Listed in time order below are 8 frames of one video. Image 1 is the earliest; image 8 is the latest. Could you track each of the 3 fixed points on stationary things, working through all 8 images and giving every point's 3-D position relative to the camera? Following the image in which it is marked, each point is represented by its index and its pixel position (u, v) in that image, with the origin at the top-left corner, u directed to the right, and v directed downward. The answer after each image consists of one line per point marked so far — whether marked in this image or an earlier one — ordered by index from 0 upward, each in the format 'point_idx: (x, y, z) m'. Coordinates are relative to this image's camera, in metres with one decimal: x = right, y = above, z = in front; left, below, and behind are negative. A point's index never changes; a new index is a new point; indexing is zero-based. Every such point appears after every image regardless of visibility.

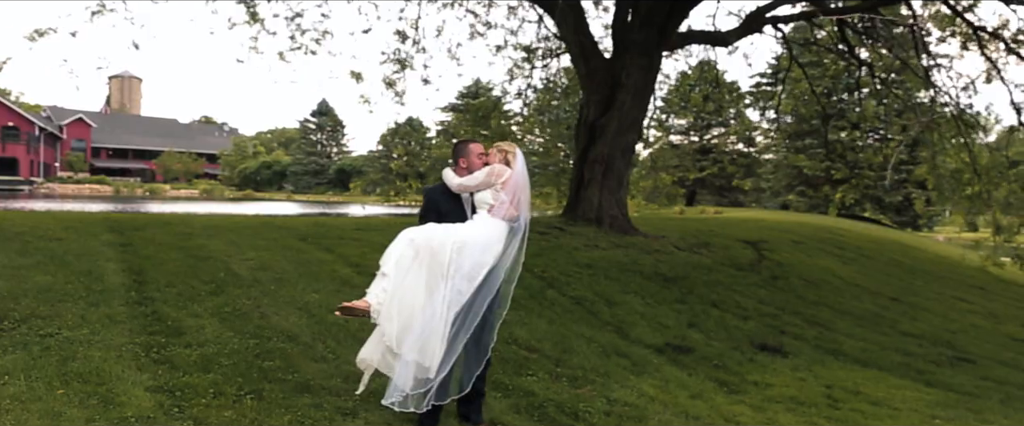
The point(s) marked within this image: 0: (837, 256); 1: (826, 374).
0: (+7.4, -1.0, +19.2) m
1: (+3.4, -1.7, +9.2) m
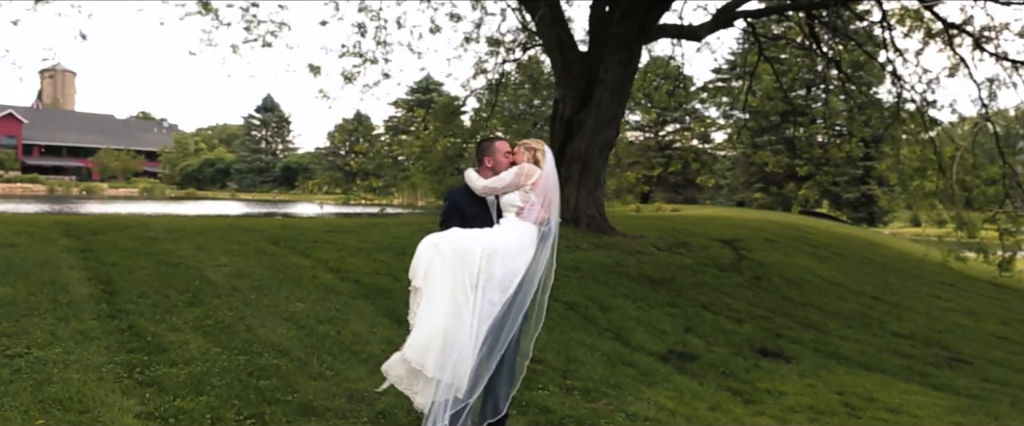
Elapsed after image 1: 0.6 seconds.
0: (+6.7, -0.9, +19.1) m
1: (+3.4, -1.7, +8.9) m
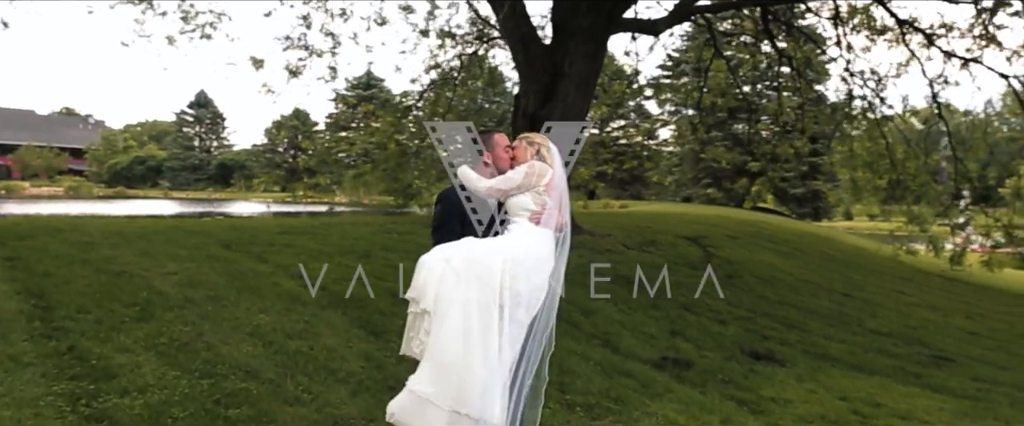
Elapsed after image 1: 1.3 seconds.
0: (+5.8, -0.8, +18.9) m
1: (+3.2, -1.7, +8.5) m
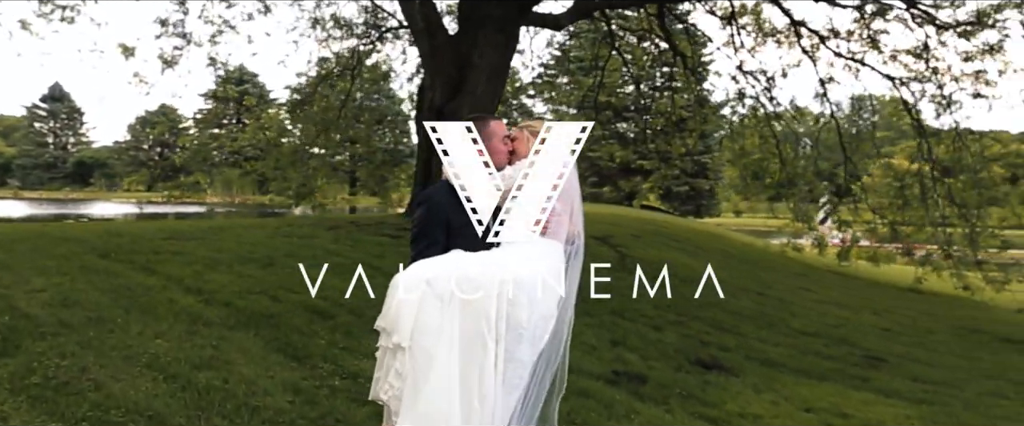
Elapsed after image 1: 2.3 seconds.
0: (+3.6, -0.8, +18.7) m
1: (+2.6, -1.7, +8.0) m
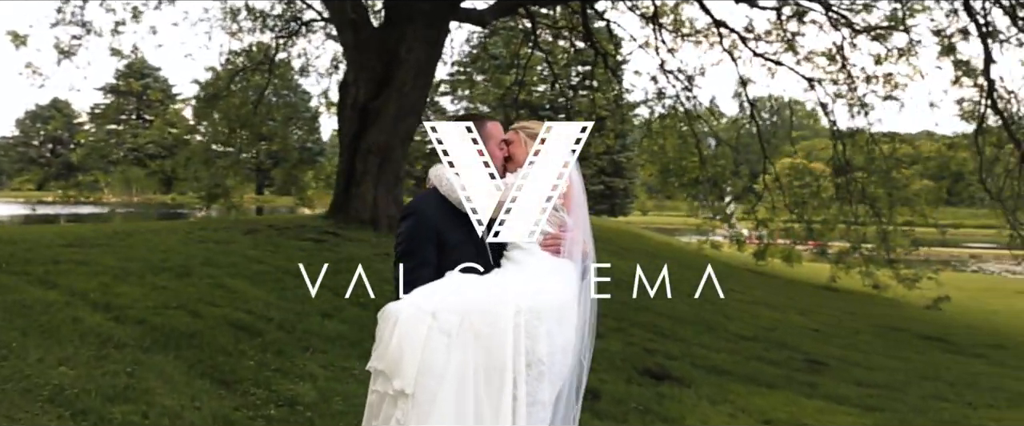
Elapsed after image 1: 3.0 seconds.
0: (+2.0, -0.8, +18.4) m
1: (+2.1, -1.7, +7.7) m
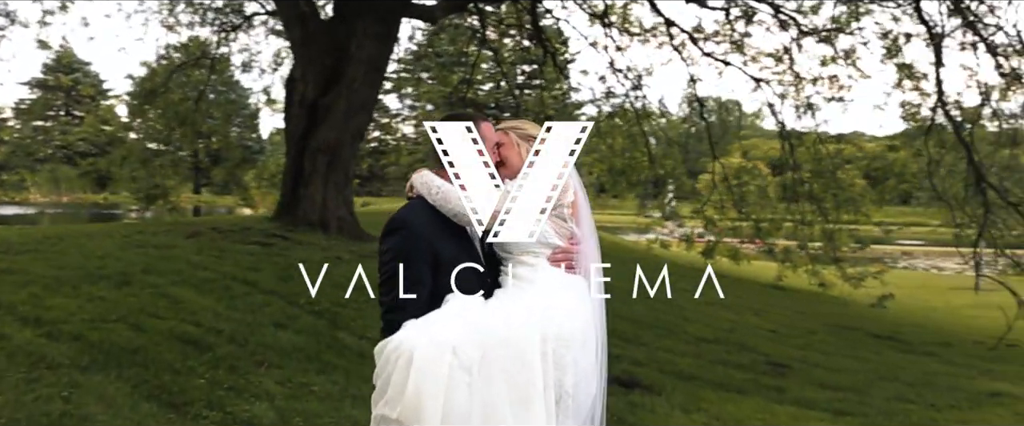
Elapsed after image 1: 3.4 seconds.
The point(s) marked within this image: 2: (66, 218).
0: (+1.0, -0.8, +18.2) m
1: (+1.8, -1.8, +7.5) m
2: (-9.4, -0.1, +17.8) m
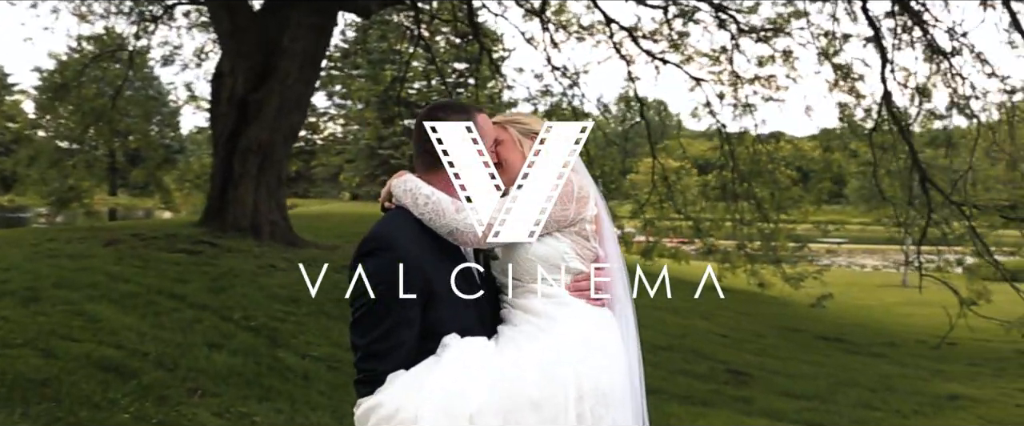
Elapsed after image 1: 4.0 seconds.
0: (-0.3, -0.8, +17.7) m
1: (+1.5, -1.8, +7.1) m
2: (-10.5, -0.2, +16.4) m
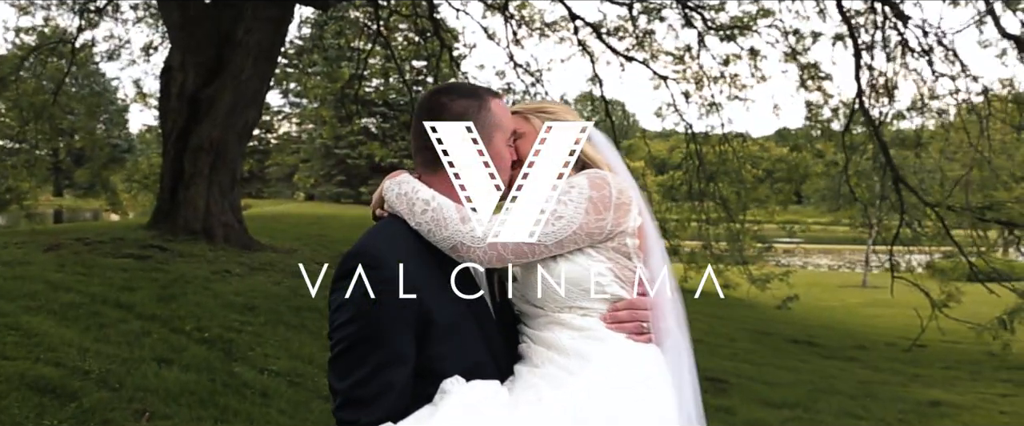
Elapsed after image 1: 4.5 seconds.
0: (-1.0, -0.9, +17.2) m
1: (+1.3, -1.8, +6.7) m
2: (-11.2, -0.2, +15.4) m
